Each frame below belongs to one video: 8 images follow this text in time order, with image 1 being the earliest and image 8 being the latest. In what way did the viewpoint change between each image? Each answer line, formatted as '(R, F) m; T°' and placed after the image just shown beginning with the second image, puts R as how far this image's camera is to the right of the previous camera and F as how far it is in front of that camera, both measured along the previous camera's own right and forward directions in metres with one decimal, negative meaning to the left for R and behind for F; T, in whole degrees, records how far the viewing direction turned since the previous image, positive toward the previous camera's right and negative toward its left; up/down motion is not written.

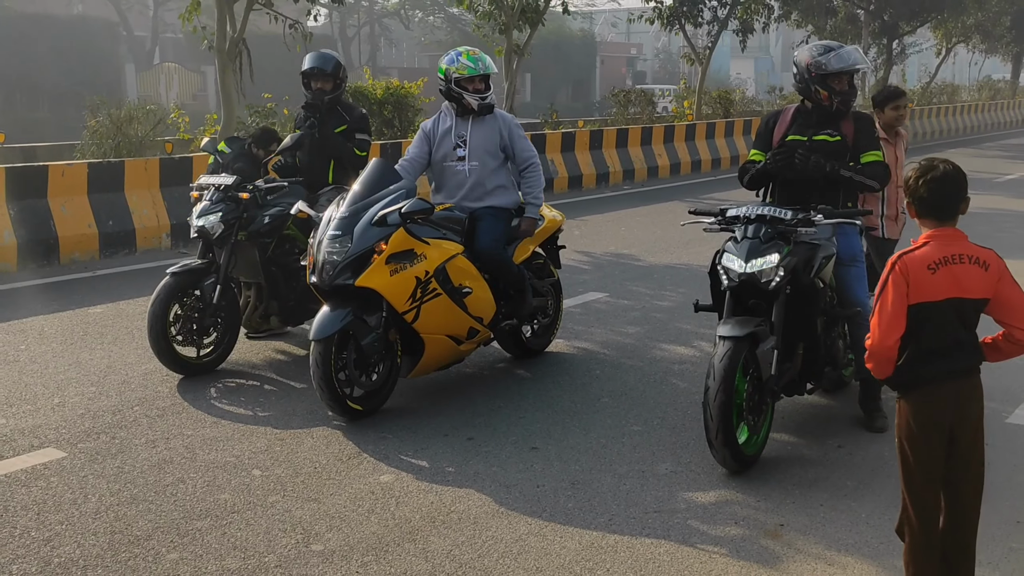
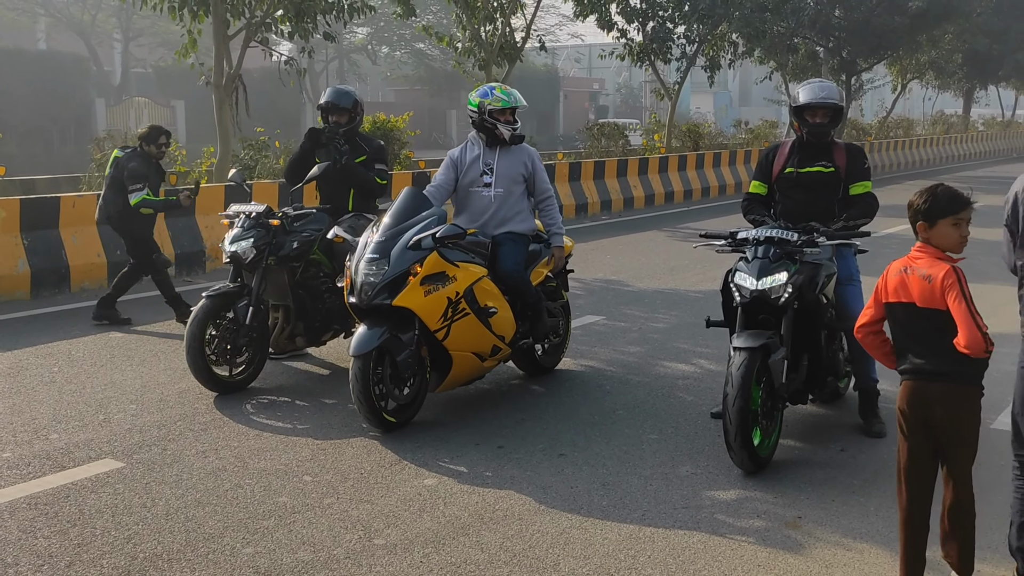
(-0.3, -0.4) m; +2°
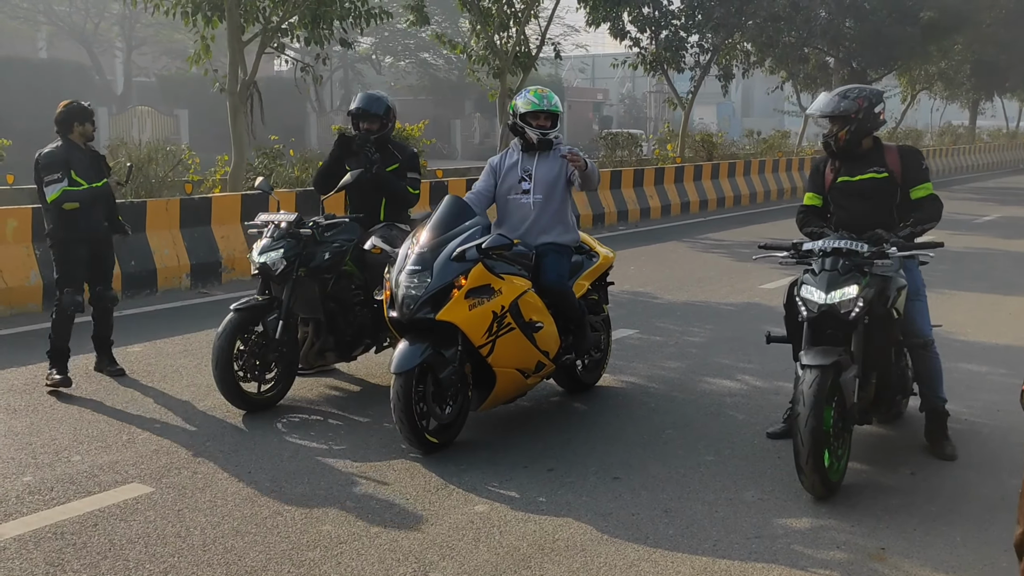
(-0.2, +0.3) m; 0°
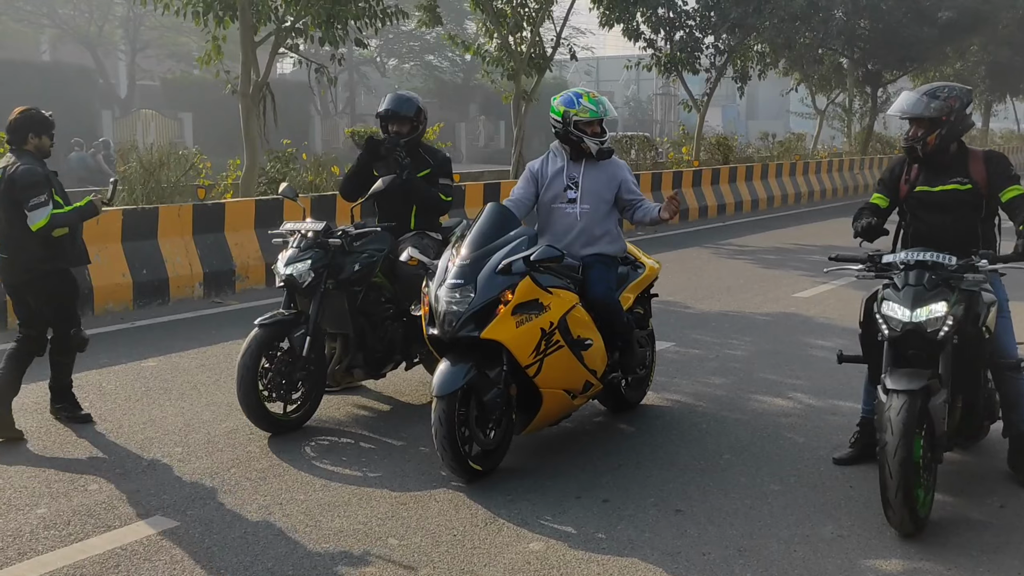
(-0.2, +0.4) m; 0°
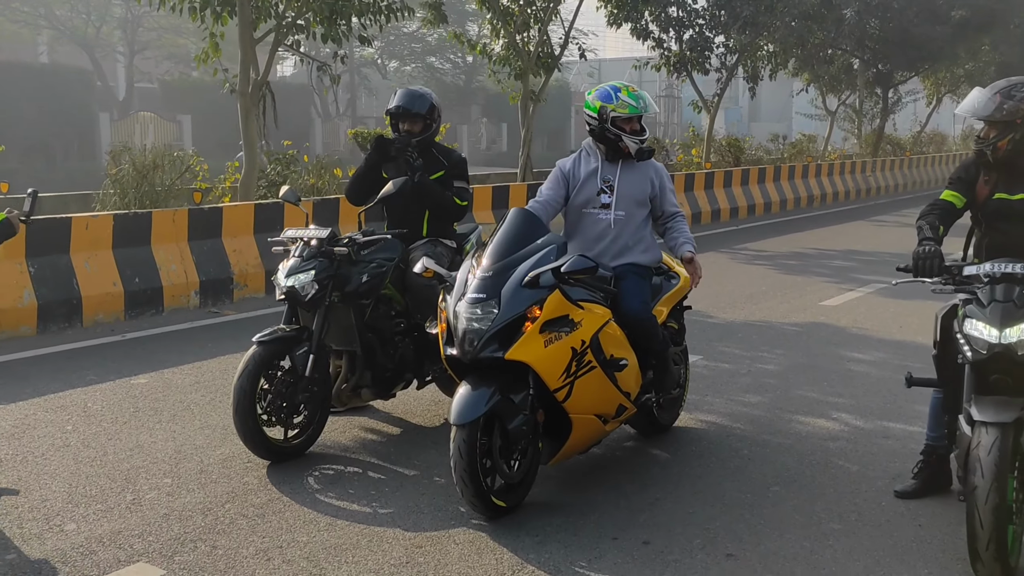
(-0.1, +0.5) m; 0°
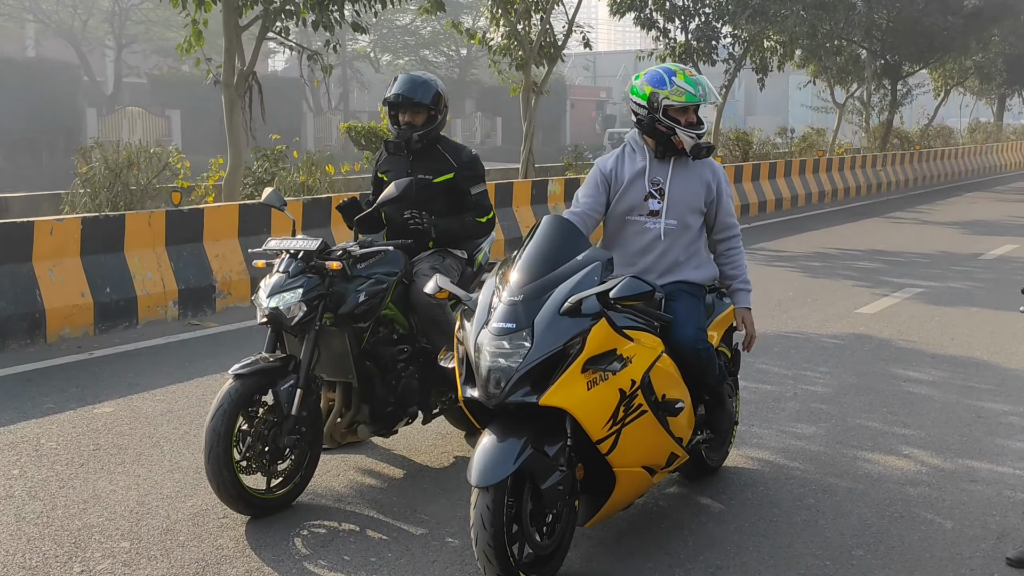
(-0.1, +0.8) m; 0°
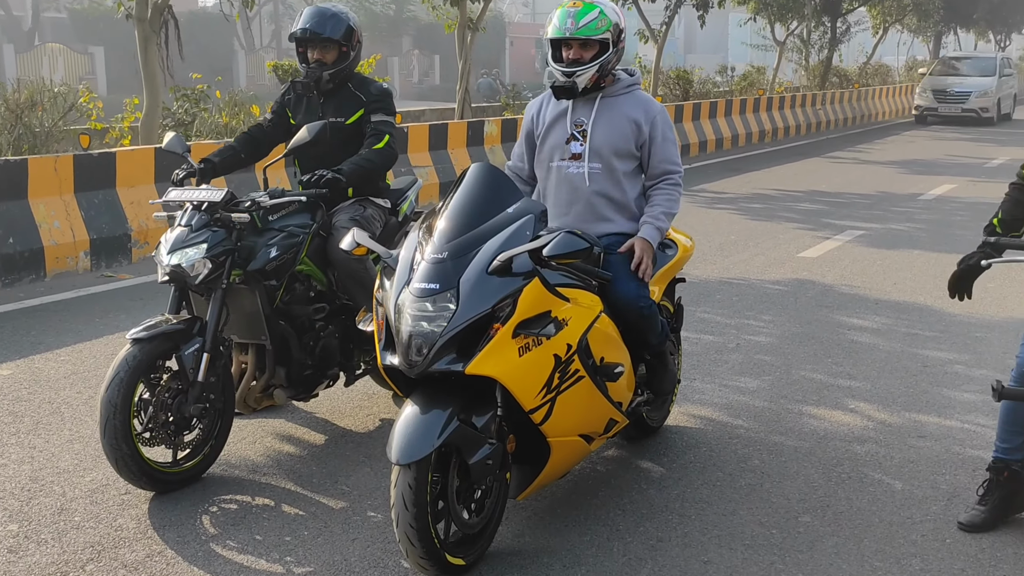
(+0.1, +0.3) m; +3°
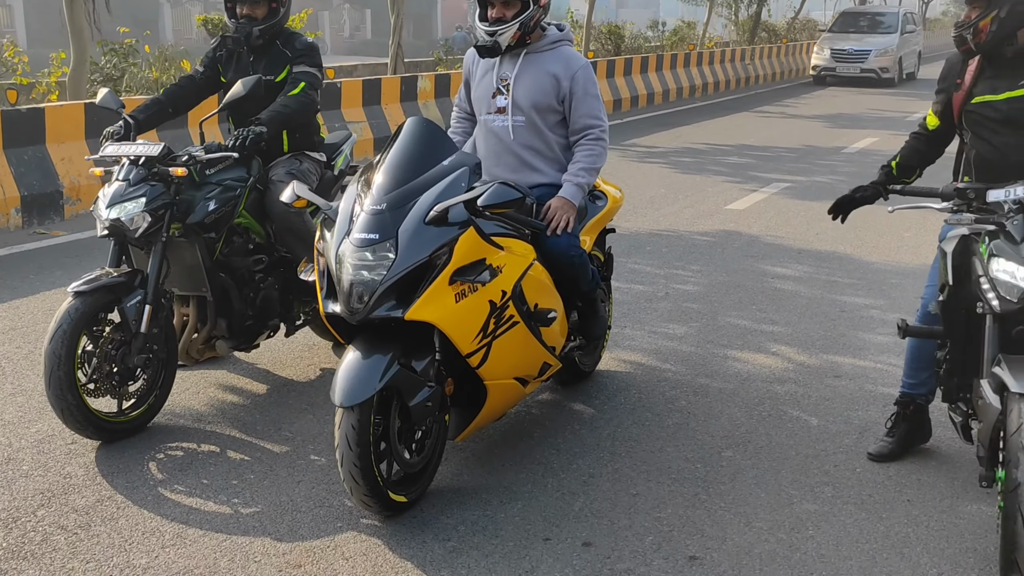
(0.0, -0.1) m; +3°
